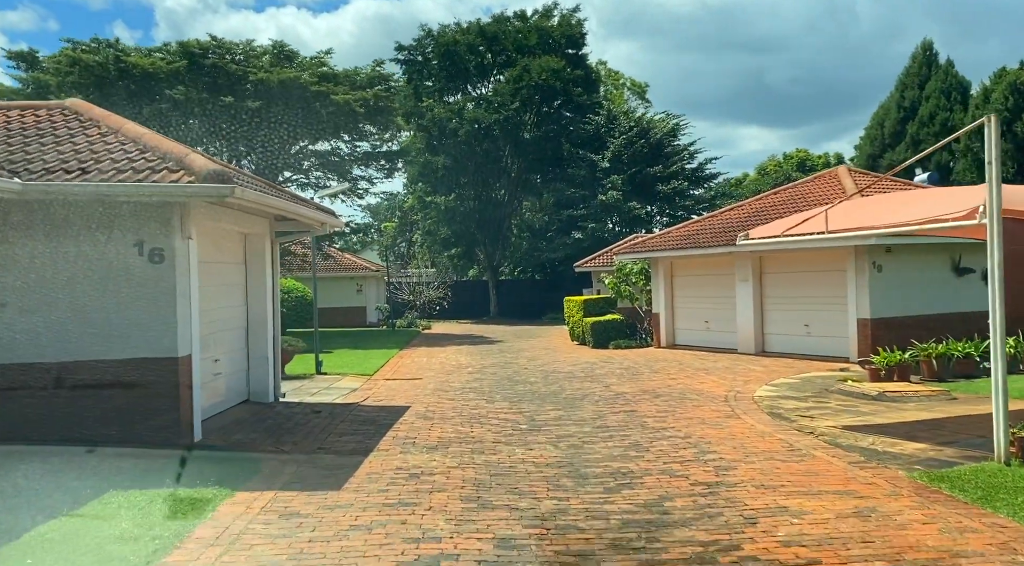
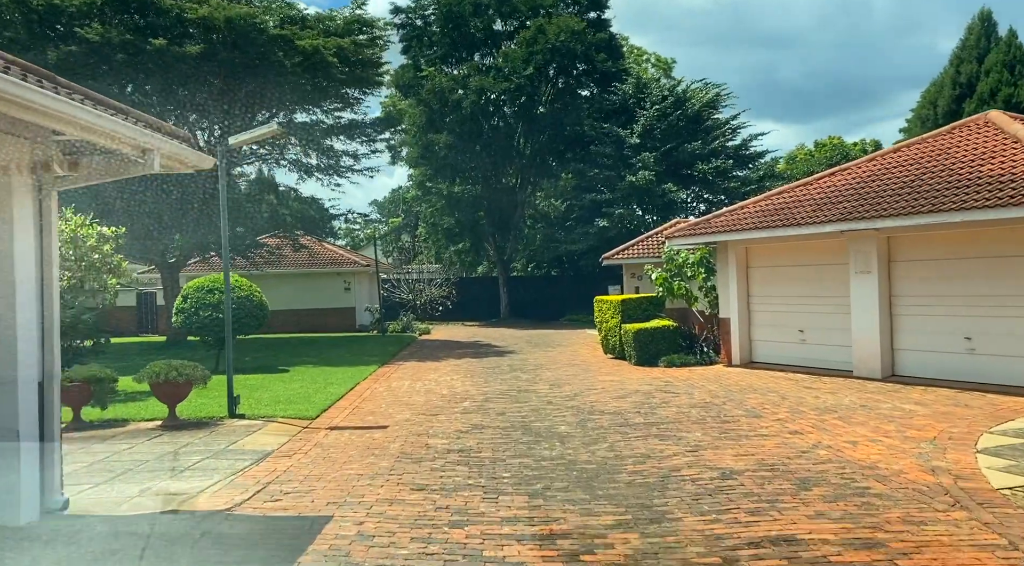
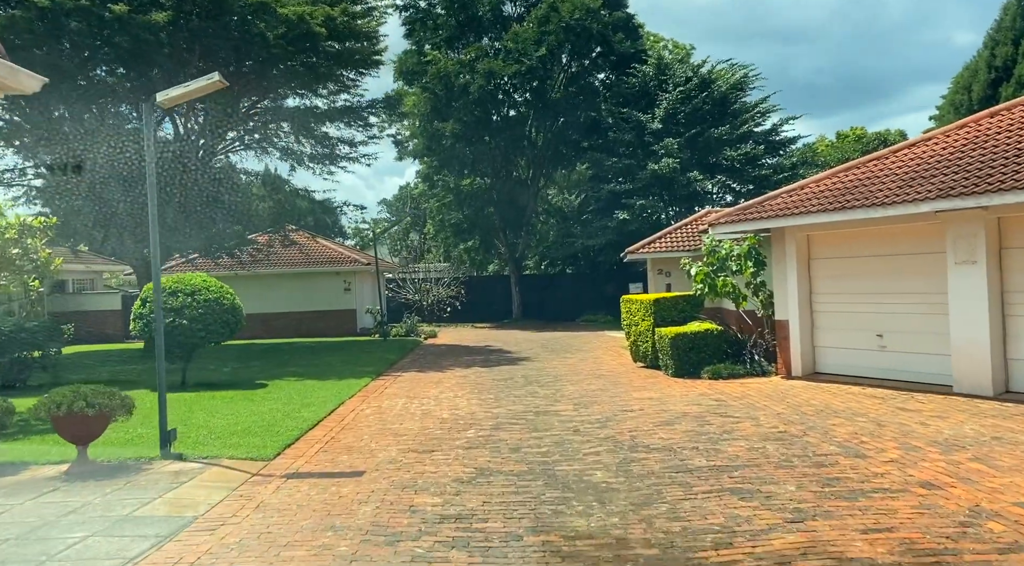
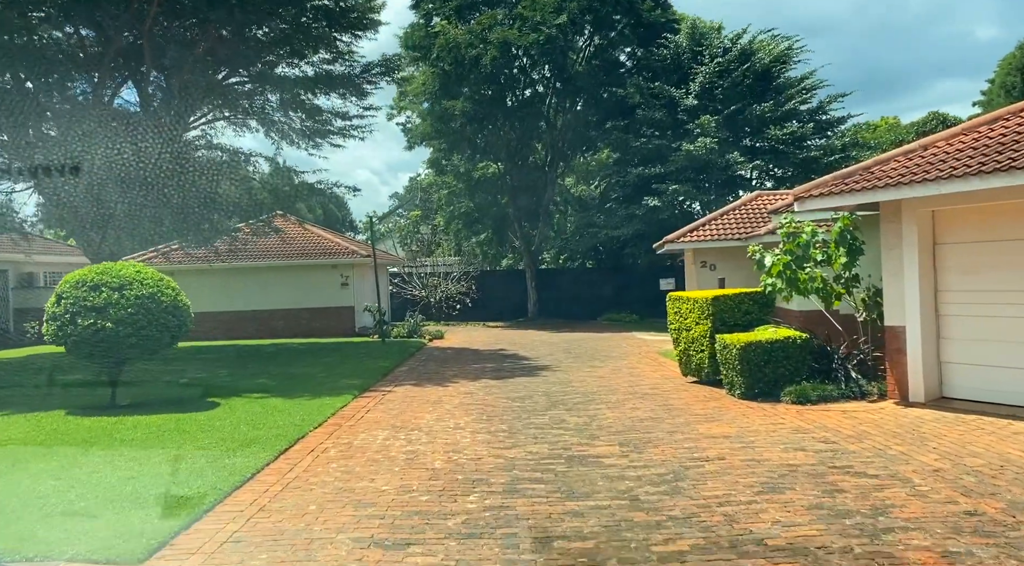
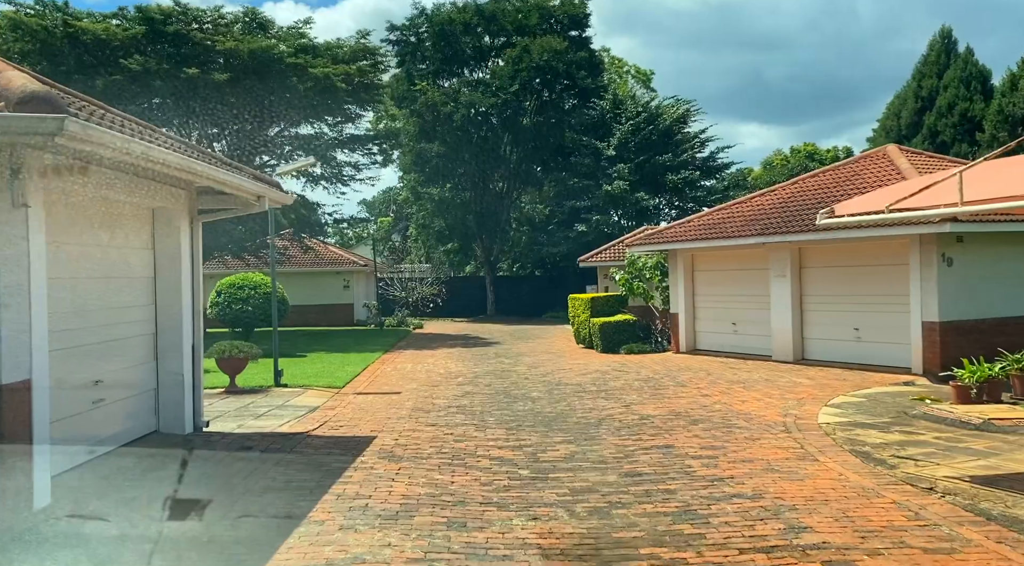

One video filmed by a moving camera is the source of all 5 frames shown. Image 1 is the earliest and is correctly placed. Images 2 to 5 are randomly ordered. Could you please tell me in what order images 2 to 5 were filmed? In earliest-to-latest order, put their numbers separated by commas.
5, 2, 3, 4
